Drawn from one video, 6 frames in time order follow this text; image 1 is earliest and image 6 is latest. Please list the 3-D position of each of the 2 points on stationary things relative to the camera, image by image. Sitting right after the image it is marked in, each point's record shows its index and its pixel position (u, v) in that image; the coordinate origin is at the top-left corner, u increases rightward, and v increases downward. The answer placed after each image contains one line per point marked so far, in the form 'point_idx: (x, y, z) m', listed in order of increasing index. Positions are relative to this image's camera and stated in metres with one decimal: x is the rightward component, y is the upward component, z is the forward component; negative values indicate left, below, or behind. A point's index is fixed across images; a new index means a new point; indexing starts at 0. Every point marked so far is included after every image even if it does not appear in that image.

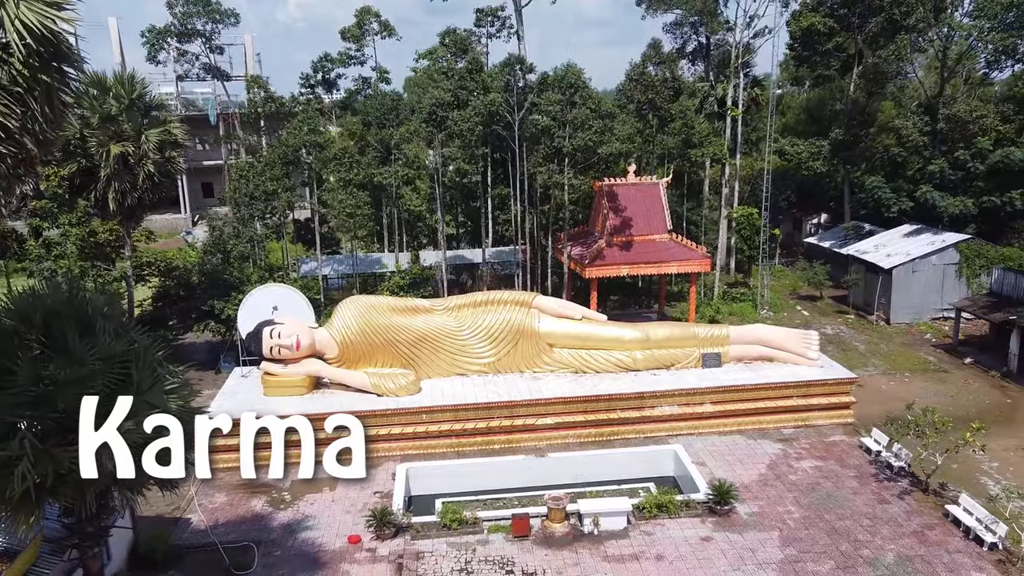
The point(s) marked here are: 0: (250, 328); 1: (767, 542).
0: (-4.5, -0.7, +11.4) m
1: (+3.1, -3.1, +8.2) m
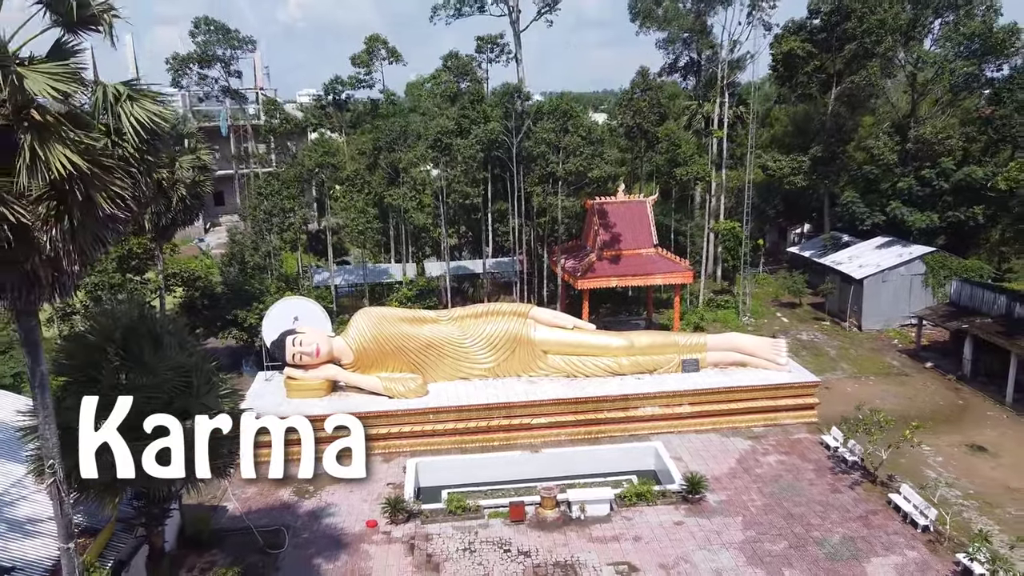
0: (-4.5, -0.9, +12.7) m
1: (+3.1, -3.3, +9.4) m
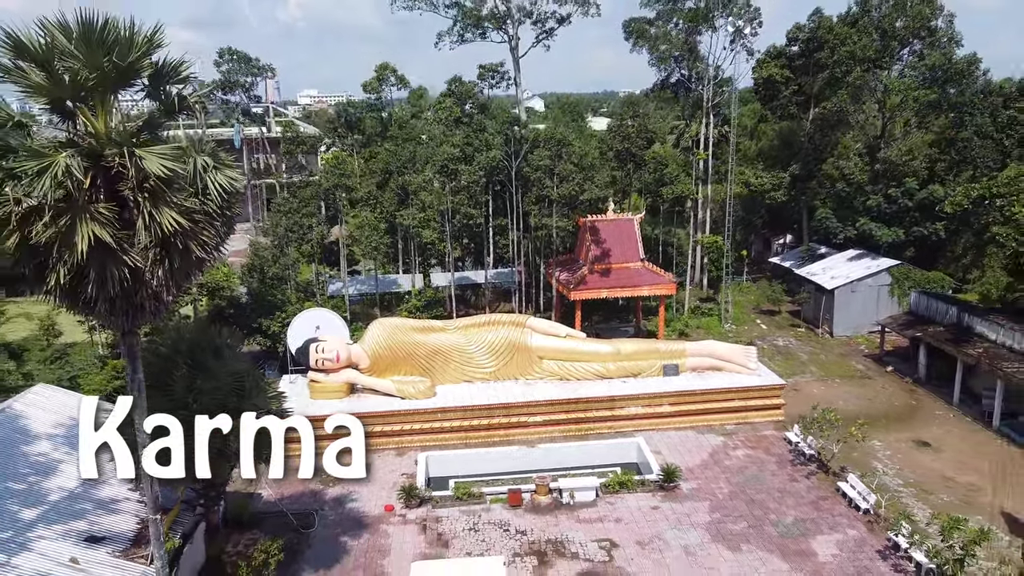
0: (-4.5, -1.2, +14.1) m
1: (+3.1, -3.6, +10.9) m
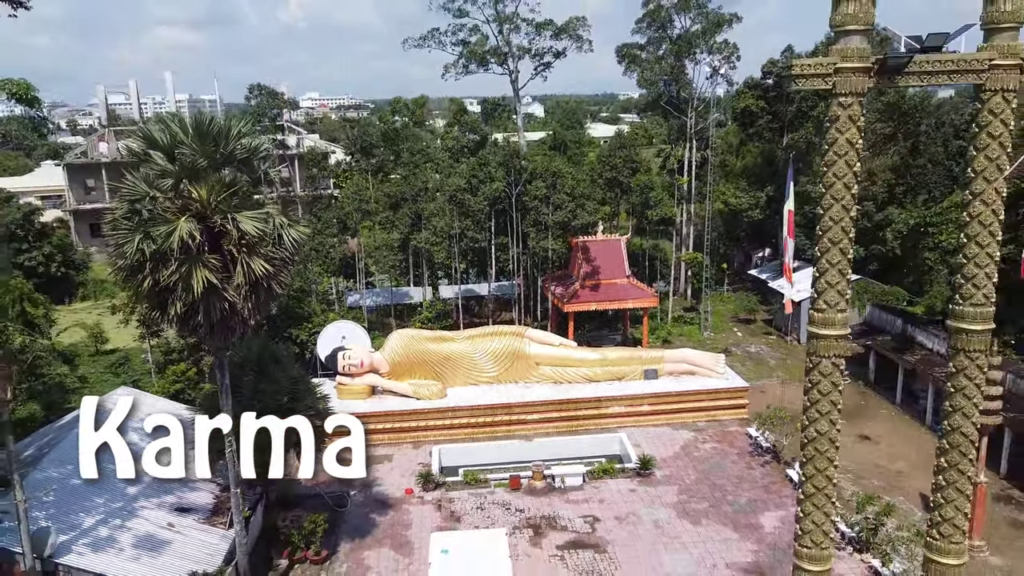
0: (-4.5, -1.5, +16.3) m
1: (+3.1, -4.0, +13.1) m
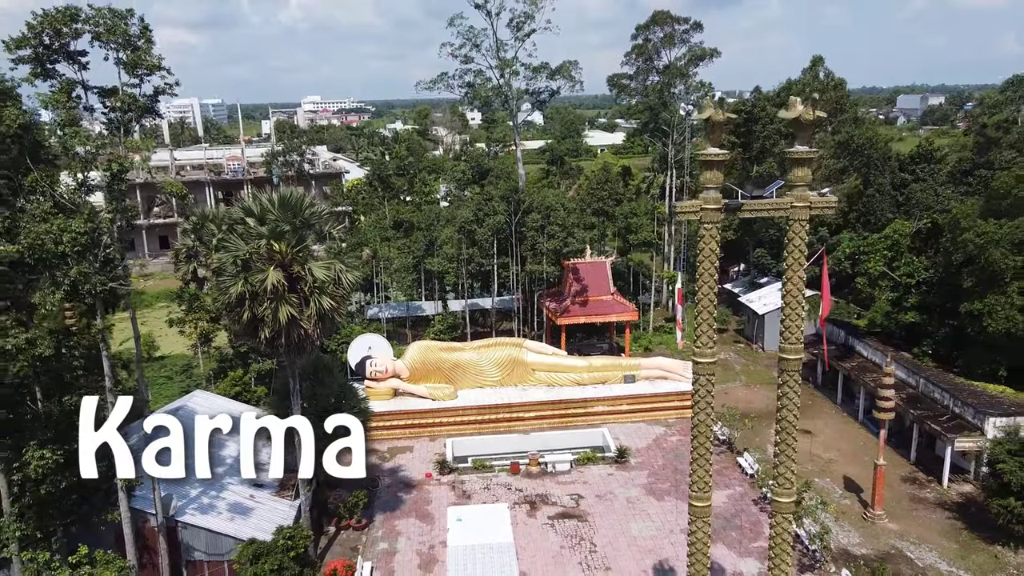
0: (-4.5, -2.0, +19.3) m
1: (+3.1, -4.5, +16.0) m
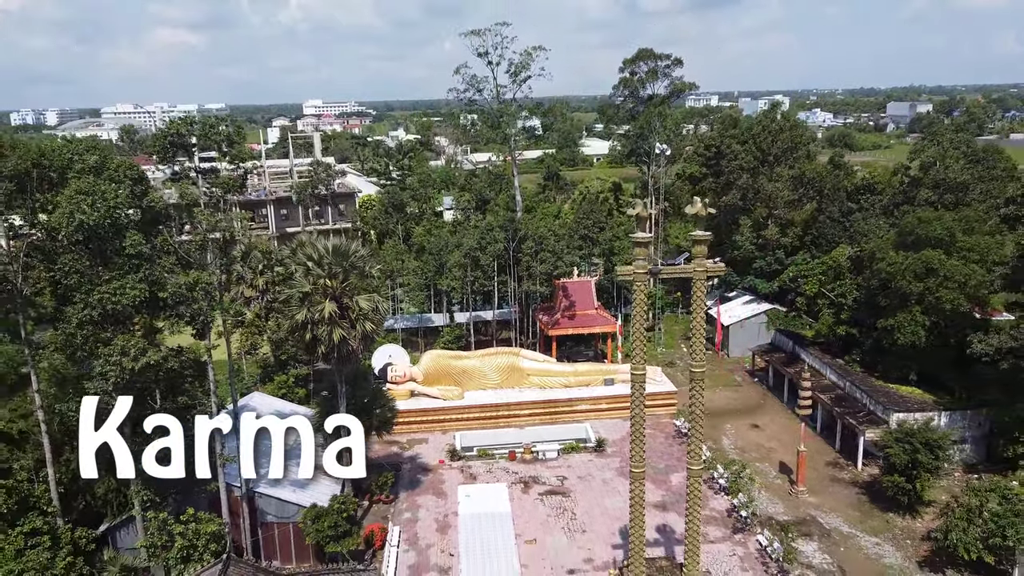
0: (-4.6, -2.7, +22.9) m
1: (+3.0, -5.1, +19.7) m
